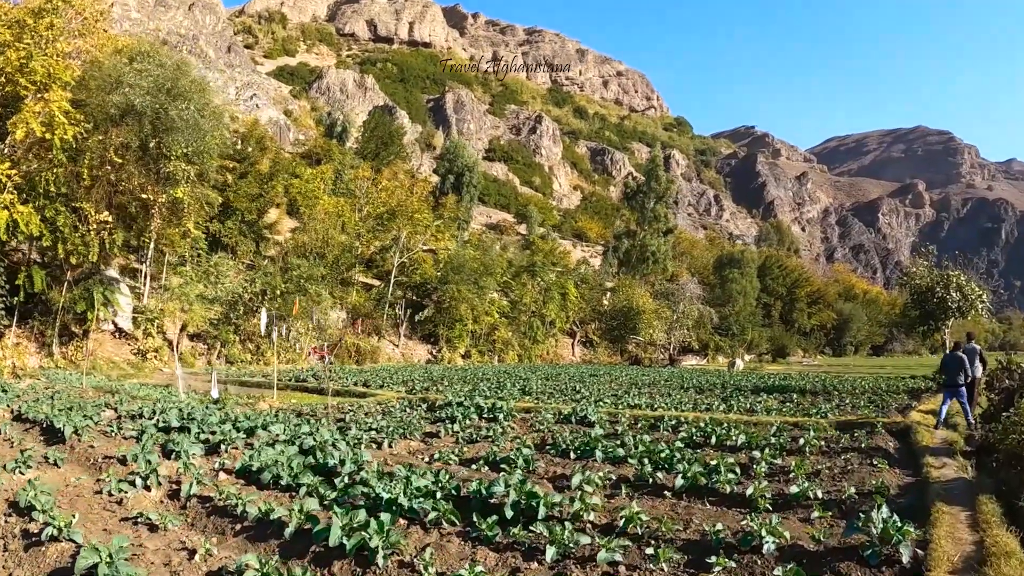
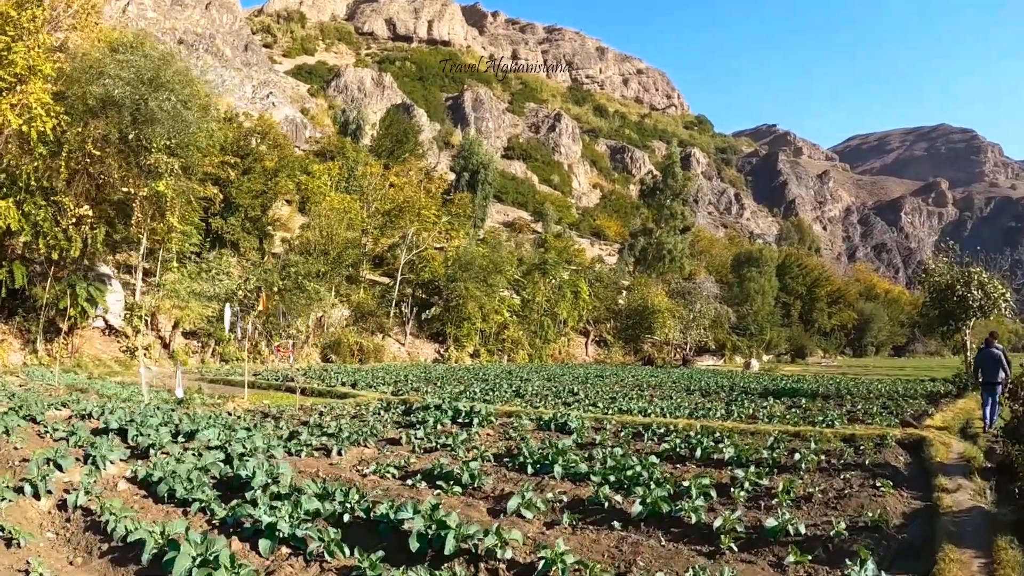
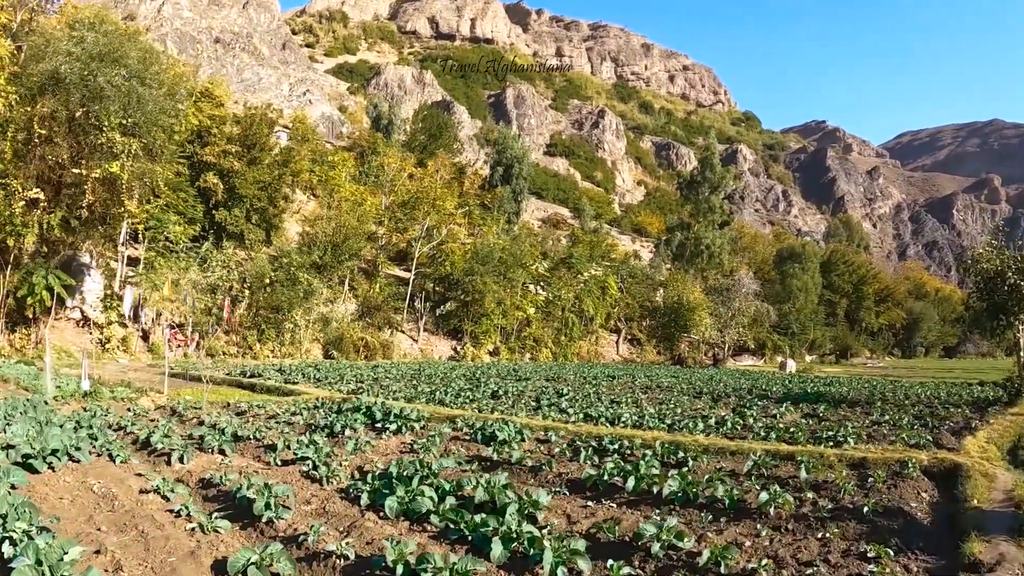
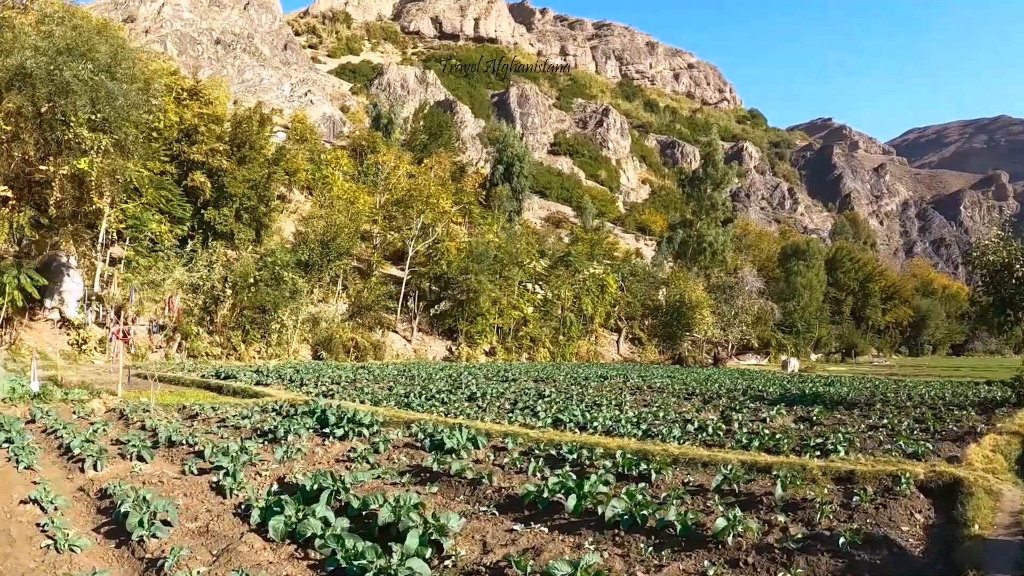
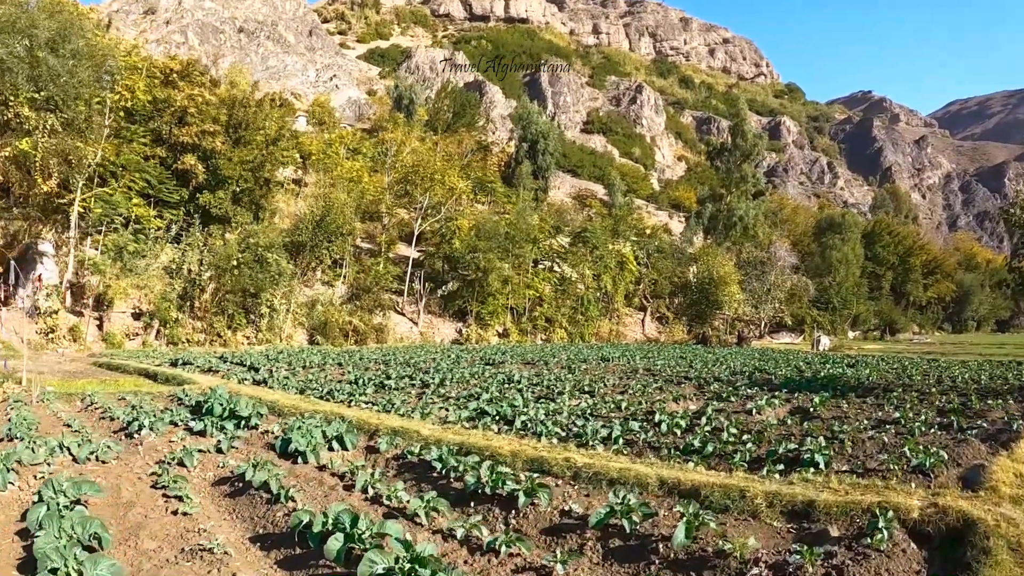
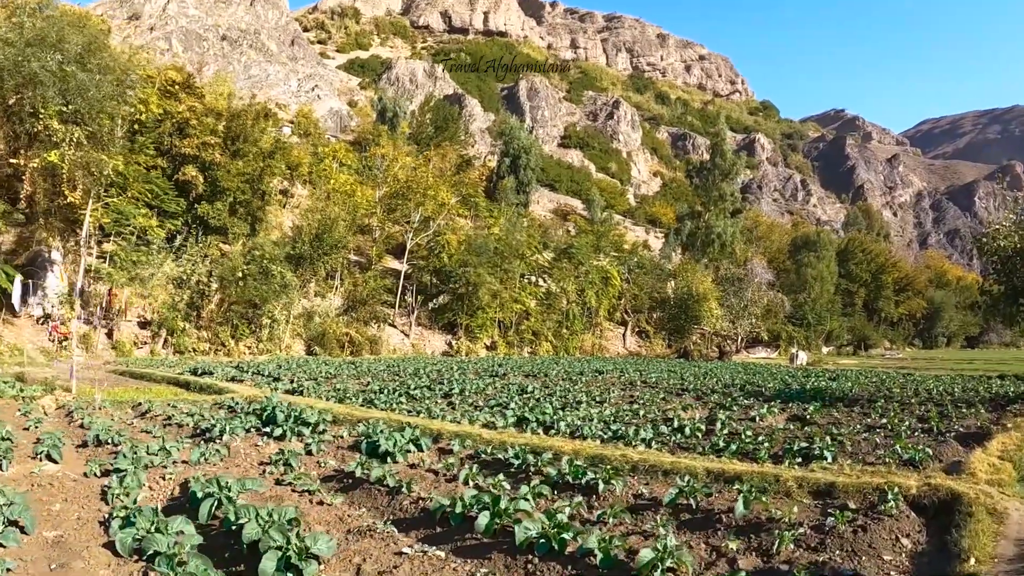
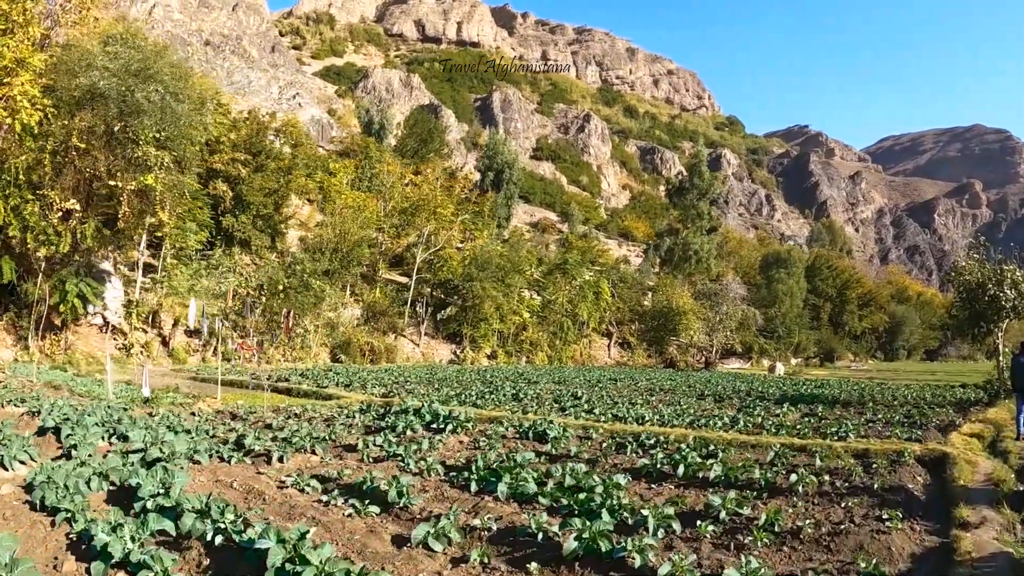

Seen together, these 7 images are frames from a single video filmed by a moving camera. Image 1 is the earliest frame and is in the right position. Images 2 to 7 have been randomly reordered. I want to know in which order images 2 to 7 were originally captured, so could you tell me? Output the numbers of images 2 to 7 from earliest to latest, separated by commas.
2, 7, 3, 4, 6, 5
